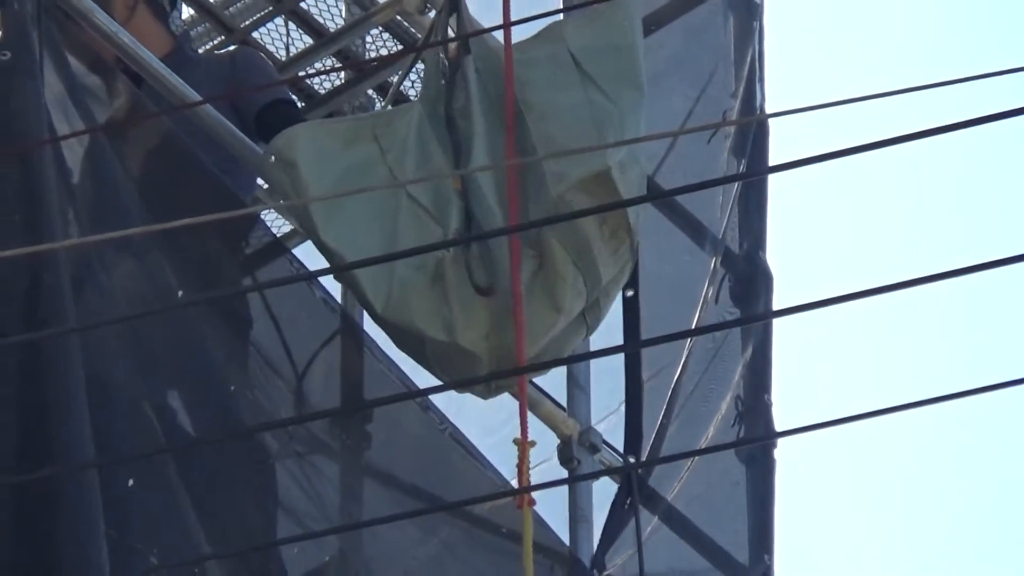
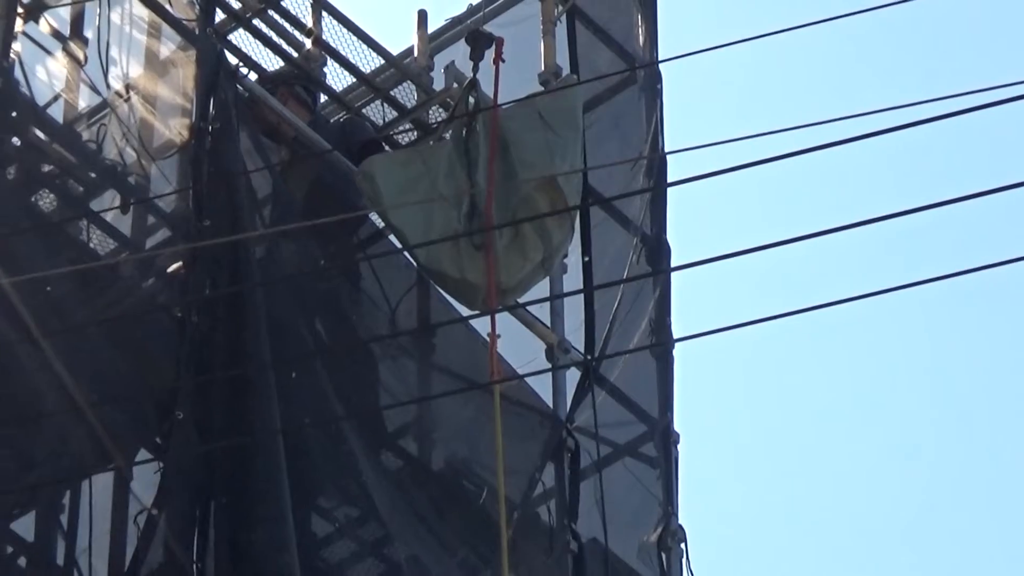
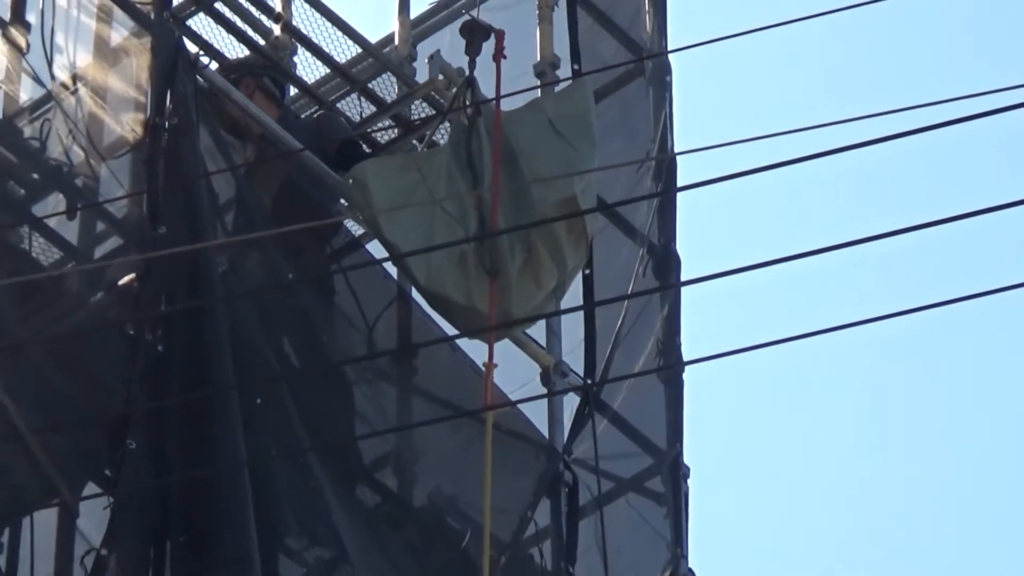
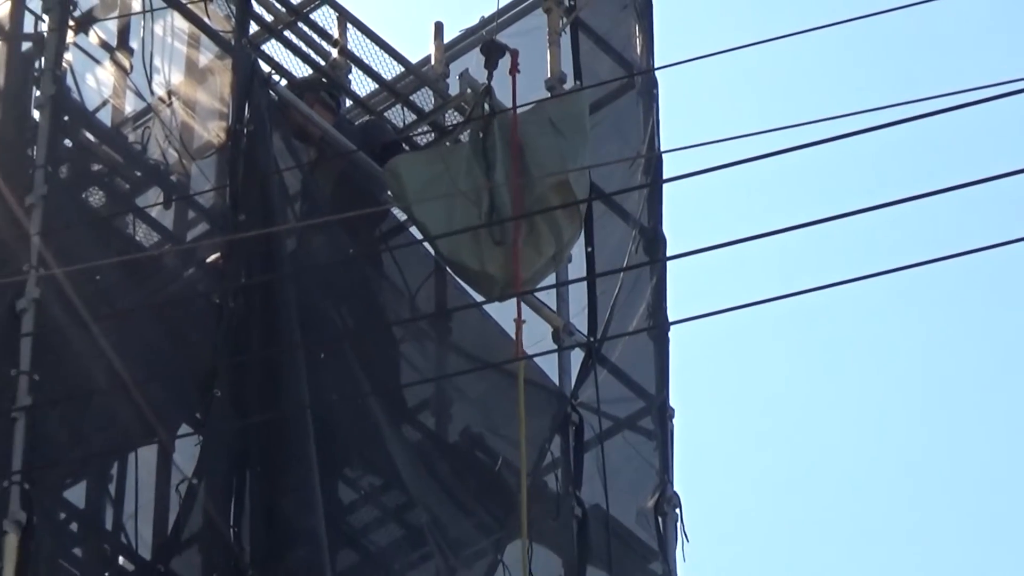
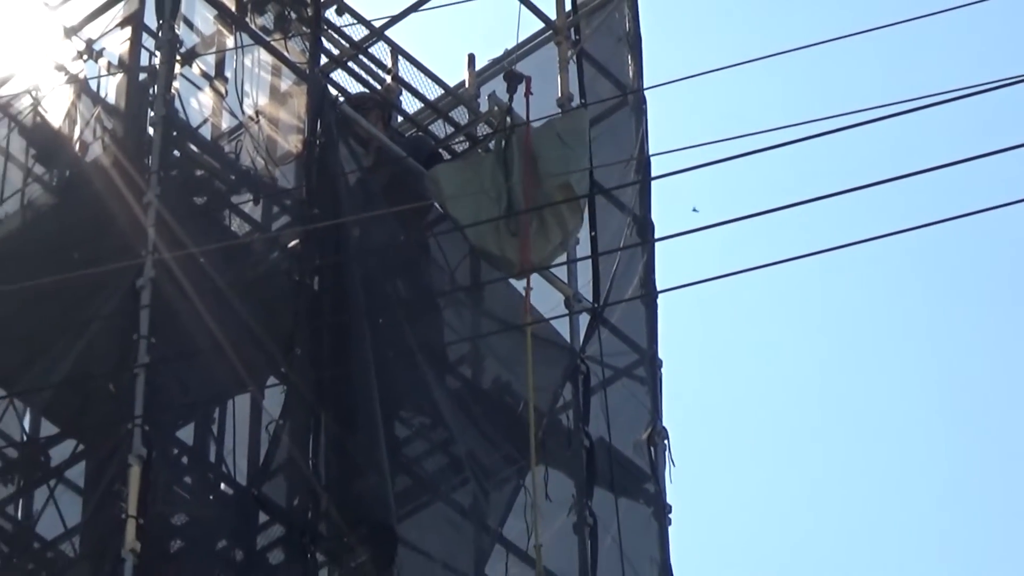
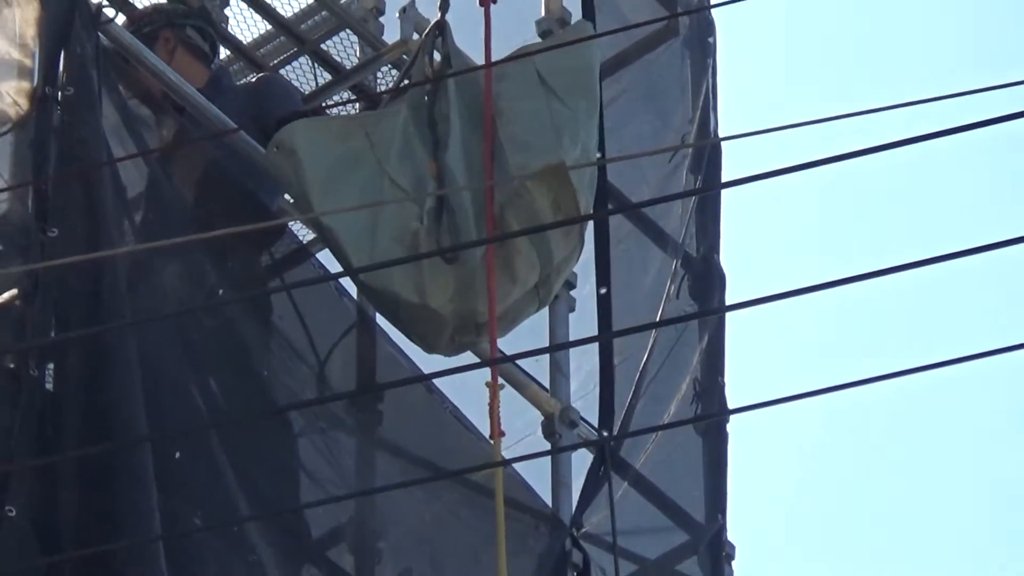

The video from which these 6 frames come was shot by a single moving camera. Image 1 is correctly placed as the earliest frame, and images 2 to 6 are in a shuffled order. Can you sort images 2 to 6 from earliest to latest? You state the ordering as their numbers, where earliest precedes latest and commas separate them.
6, 3, 2, 4, 5
